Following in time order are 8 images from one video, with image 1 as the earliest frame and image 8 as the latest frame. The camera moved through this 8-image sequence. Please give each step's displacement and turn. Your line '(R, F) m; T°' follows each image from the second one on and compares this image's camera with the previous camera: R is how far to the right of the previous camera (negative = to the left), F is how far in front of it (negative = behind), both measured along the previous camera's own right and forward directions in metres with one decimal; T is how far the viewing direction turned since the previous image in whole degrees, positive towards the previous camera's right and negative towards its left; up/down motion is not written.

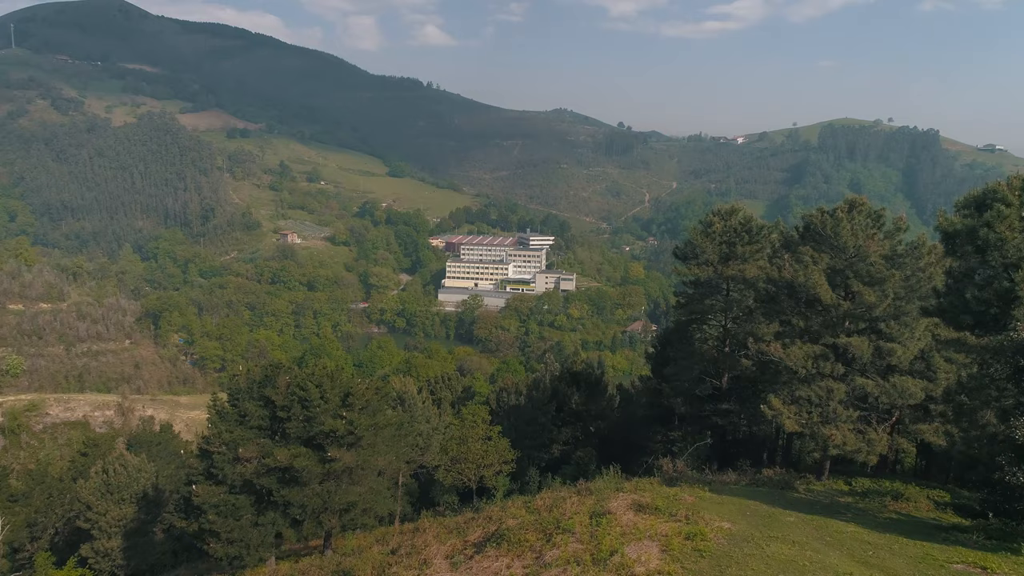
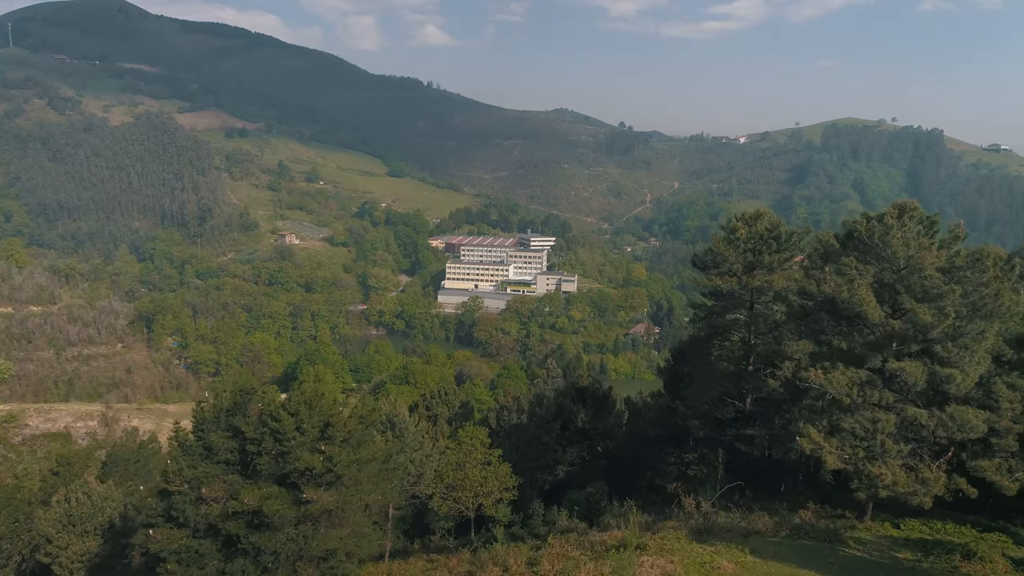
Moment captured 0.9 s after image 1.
(0.0, +0.5) m; 0°
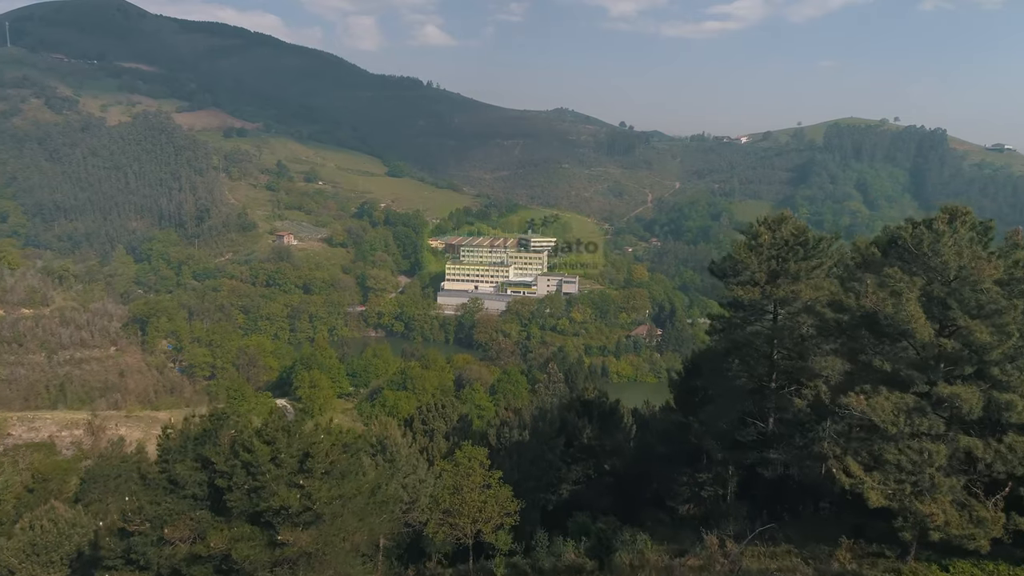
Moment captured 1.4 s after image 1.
(0.0, +0.4) m; 0°
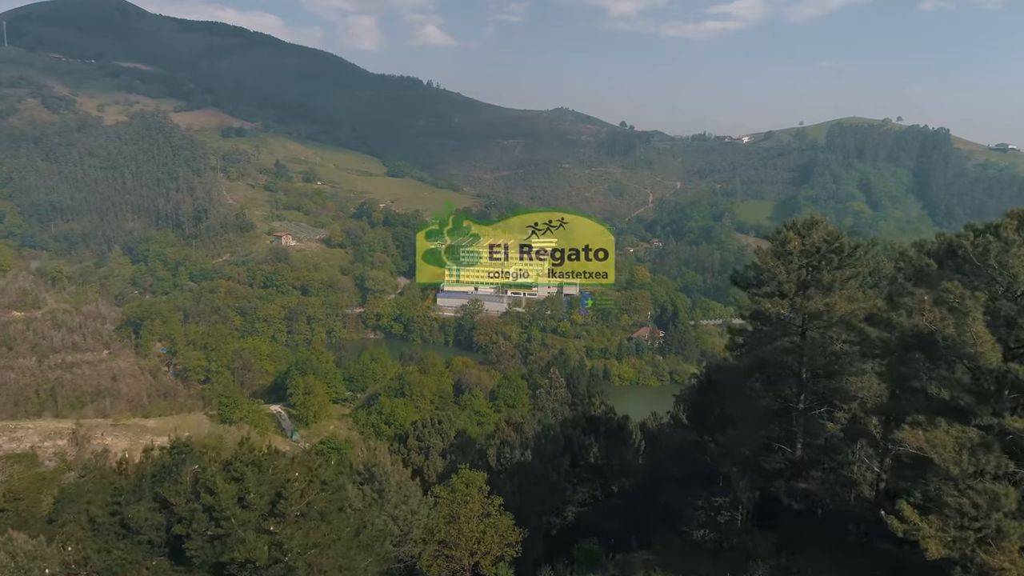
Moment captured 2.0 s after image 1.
(0.0, +0.4) m; 0°
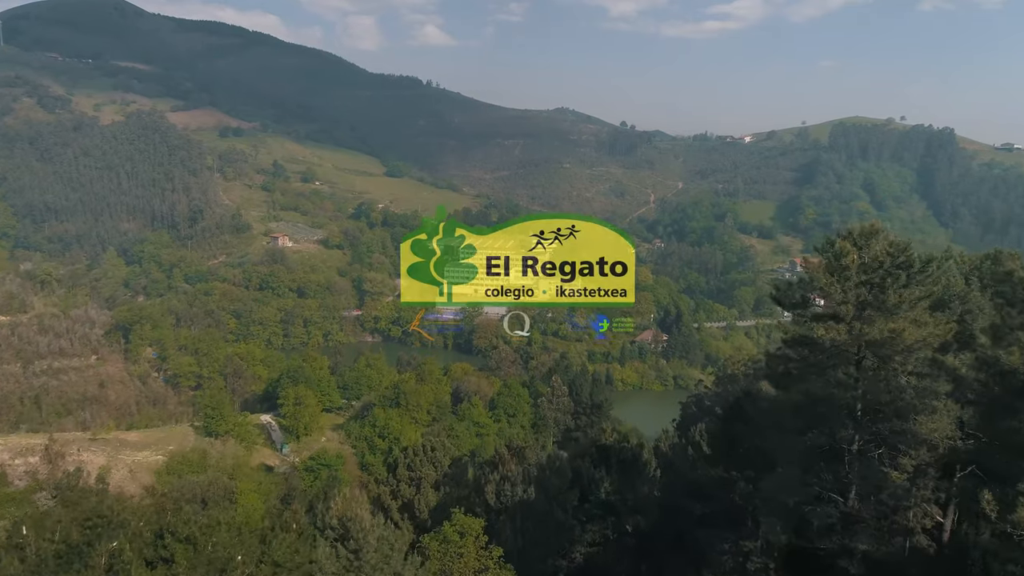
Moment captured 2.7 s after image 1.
(0.0, +0.6) m; 0°
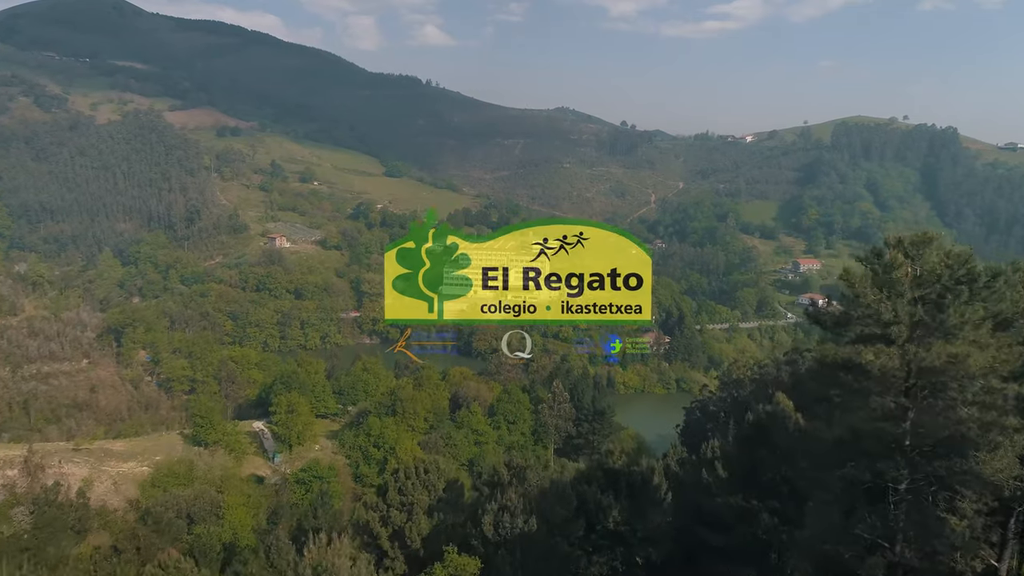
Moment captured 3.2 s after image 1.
(0.0, +0.4) m; 0°
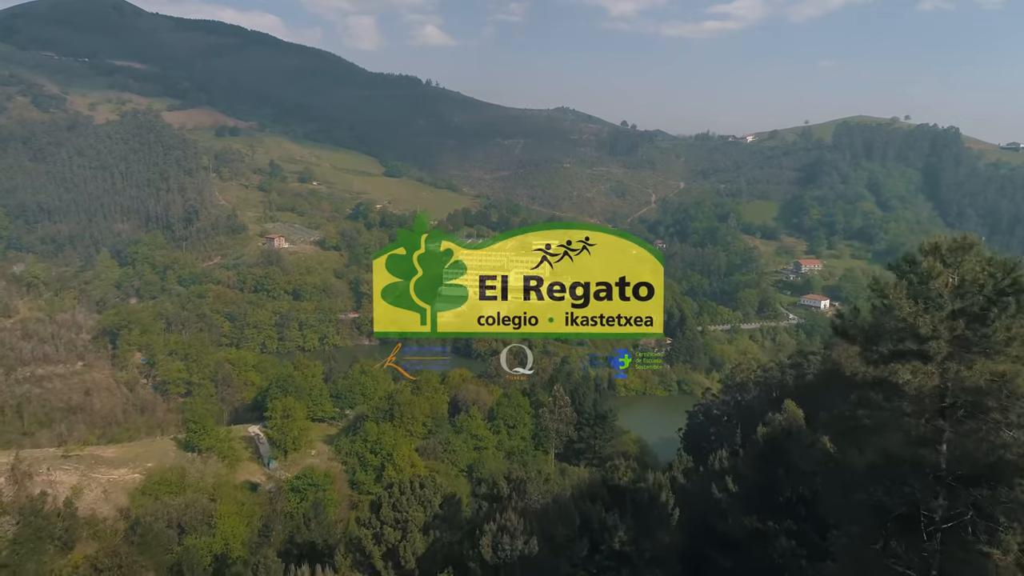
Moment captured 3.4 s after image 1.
(0.0, +0.2) m; 0°
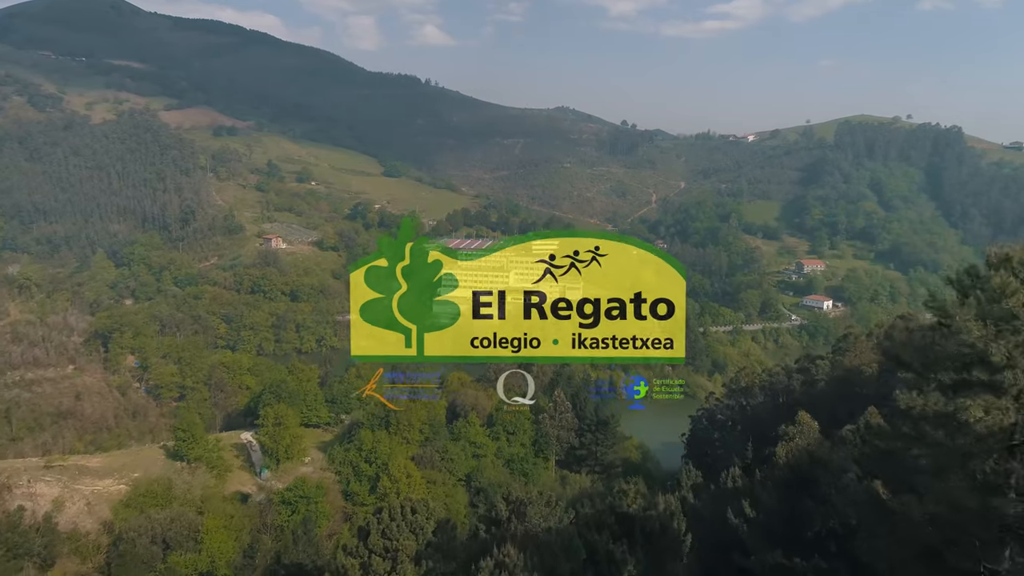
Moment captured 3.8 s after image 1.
(0.0, +0.4) m; 0°
